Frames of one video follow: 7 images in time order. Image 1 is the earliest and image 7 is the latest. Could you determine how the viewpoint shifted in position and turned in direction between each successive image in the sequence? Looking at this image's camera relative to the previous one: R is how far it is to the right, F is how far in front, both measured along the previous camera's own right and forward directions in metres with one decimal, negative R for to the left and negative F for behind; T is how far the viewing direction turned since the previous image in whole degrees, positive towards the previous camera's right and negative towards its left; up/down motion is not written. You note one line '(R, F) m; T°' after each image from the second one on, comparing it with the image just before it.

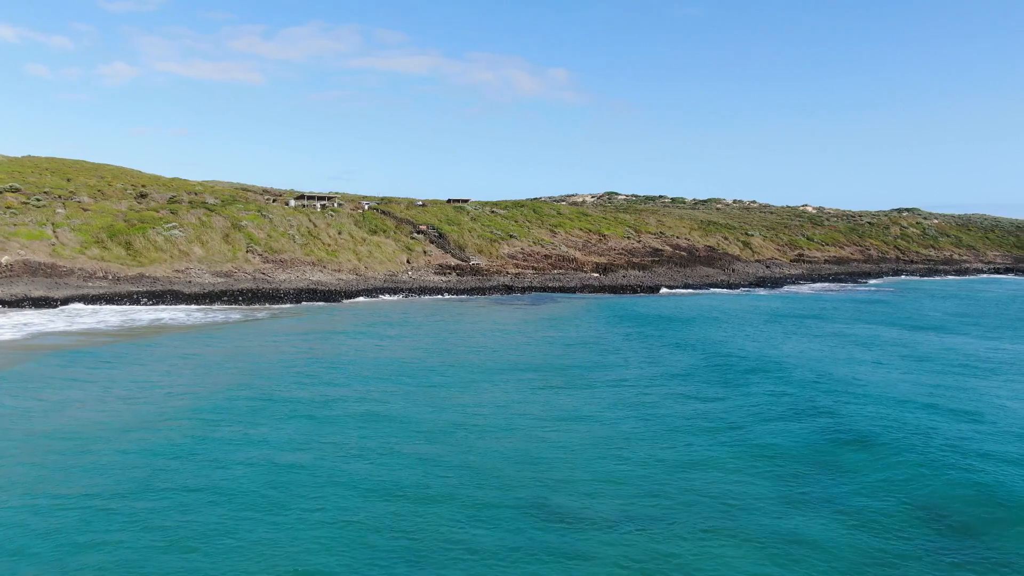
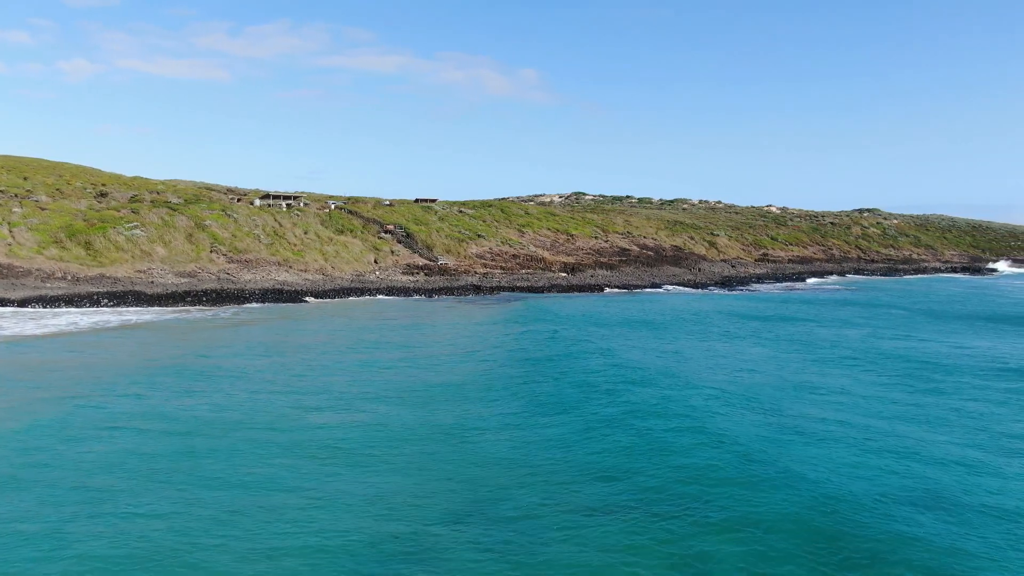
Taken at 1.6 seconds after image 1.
(-0.2, -1.5) m; +1°
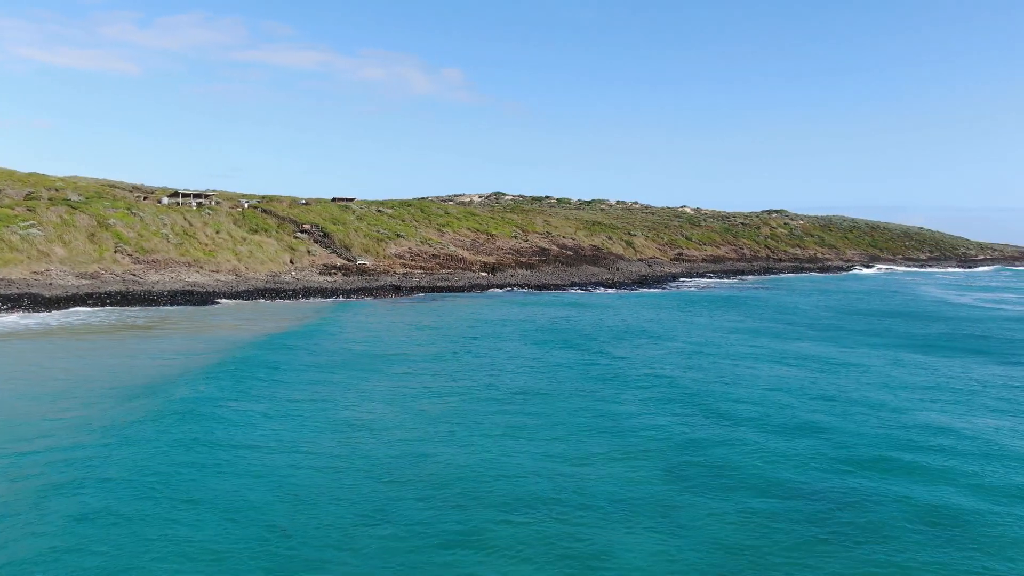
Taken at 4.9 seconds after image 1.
(0.0, -0.5) m; +7°
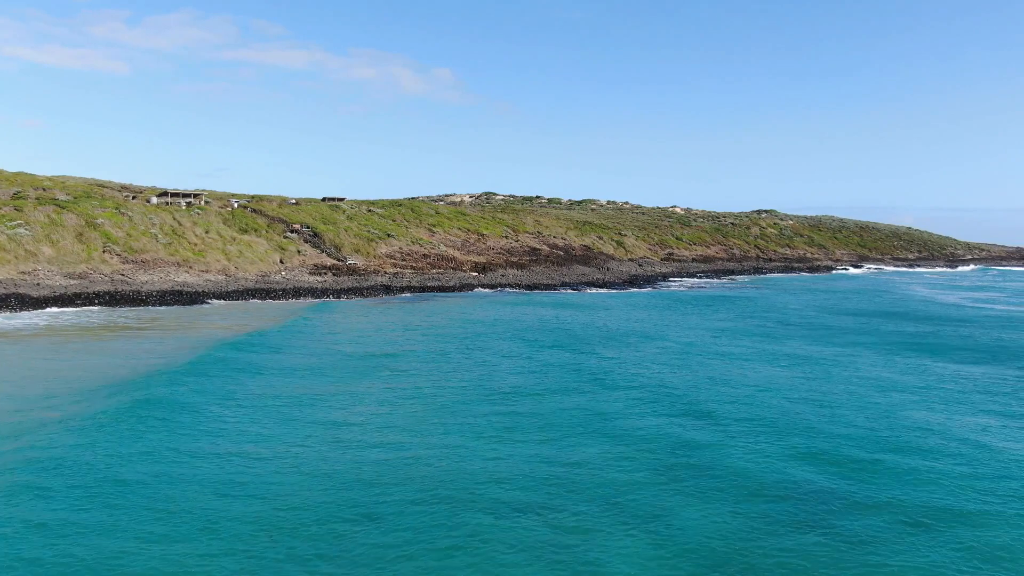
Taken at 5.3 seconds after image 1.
(+0.1, +0.7) m; -12°
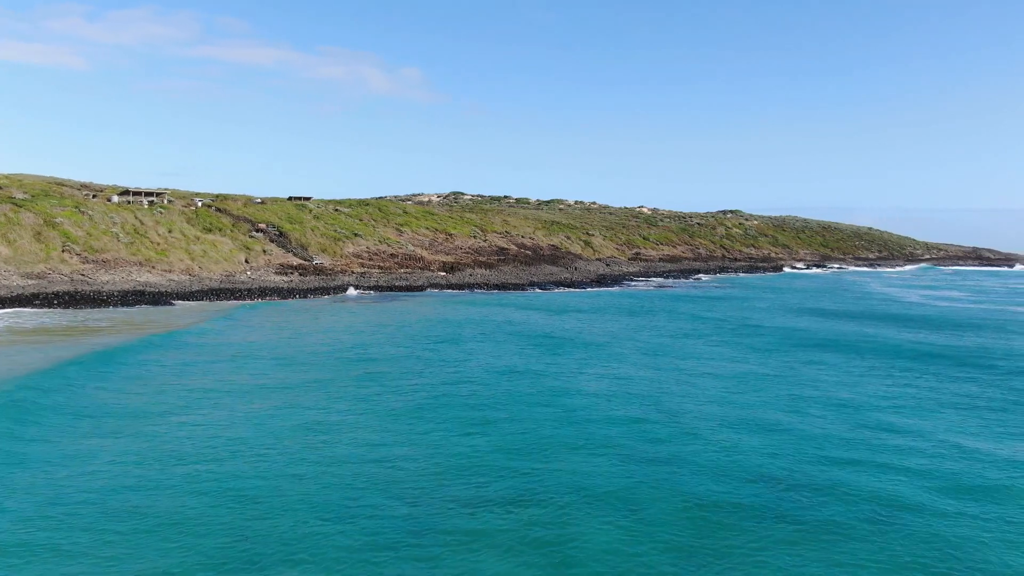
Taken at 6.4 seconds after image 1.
(0.0, -0.1) m; +3°
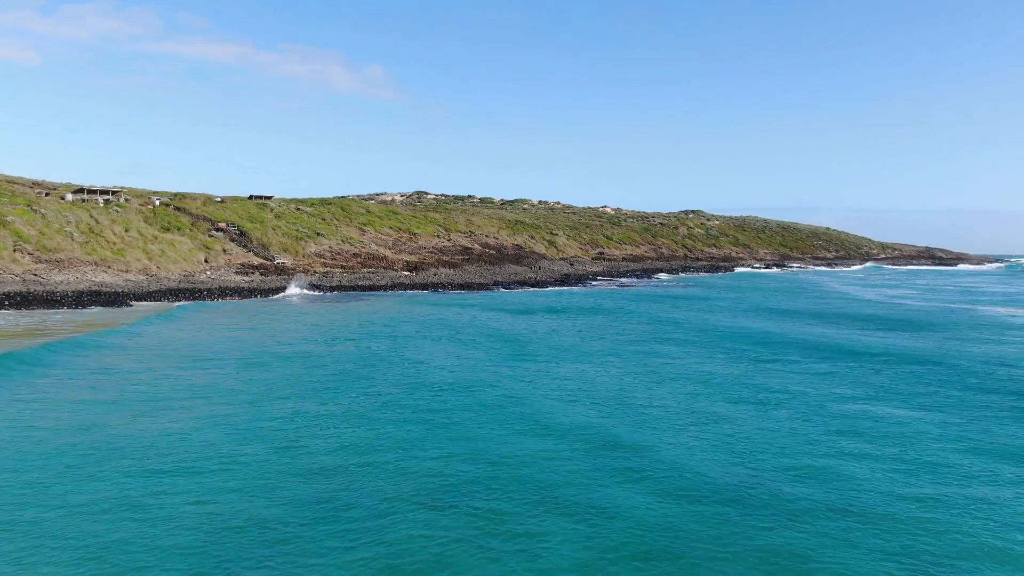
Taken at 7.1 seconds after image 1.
(0.0, -0.2) m; +3°
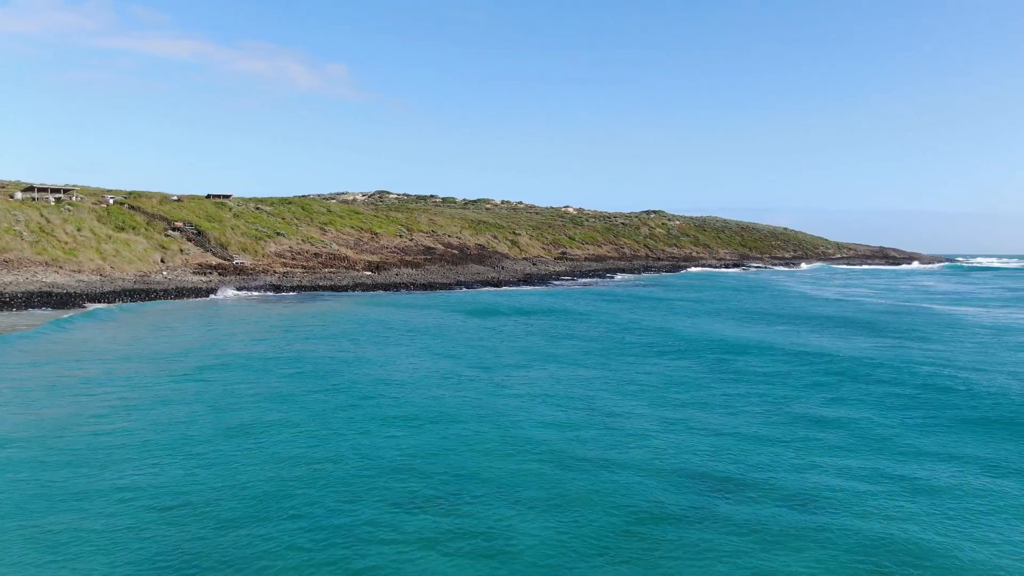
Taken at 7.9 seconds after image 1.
(0.0, -0.2) m; +3°
